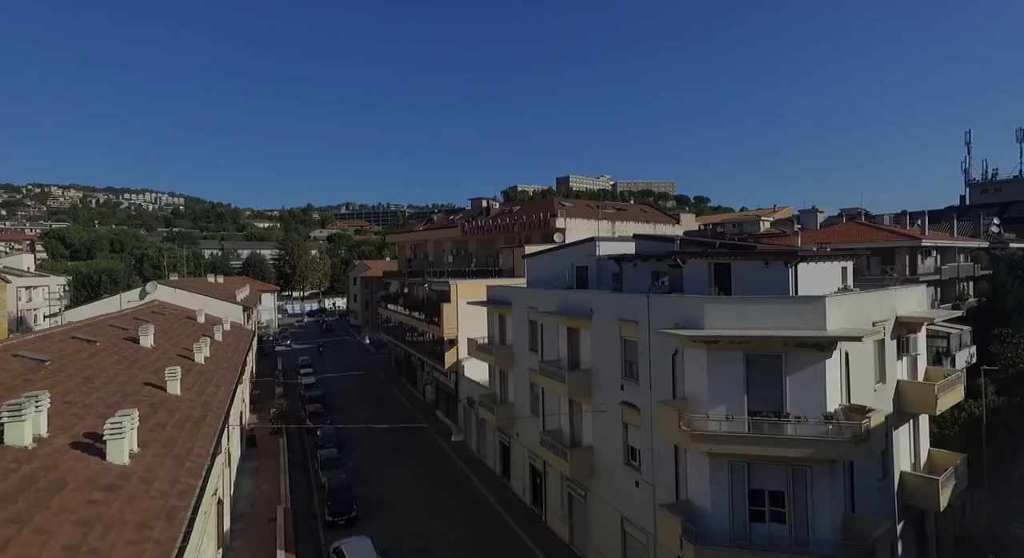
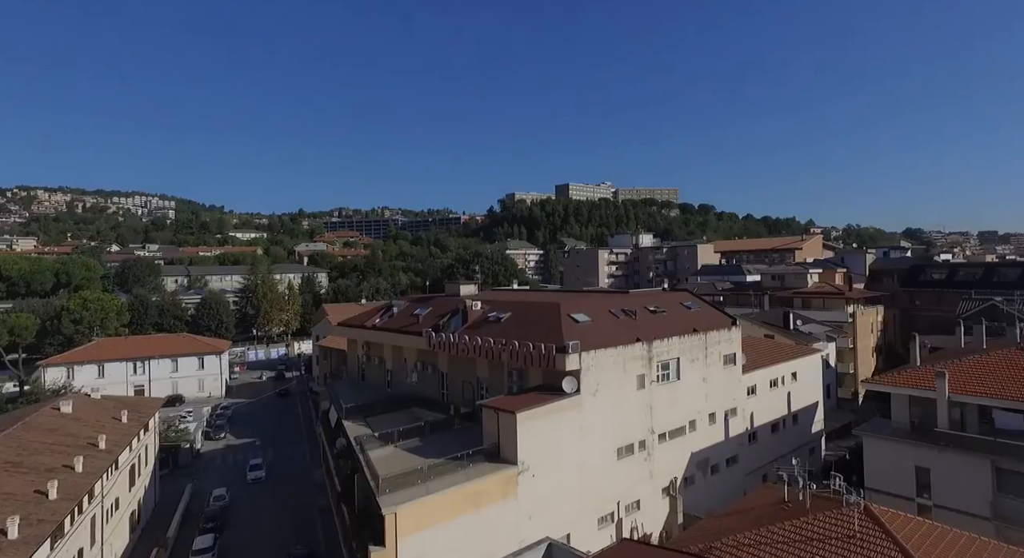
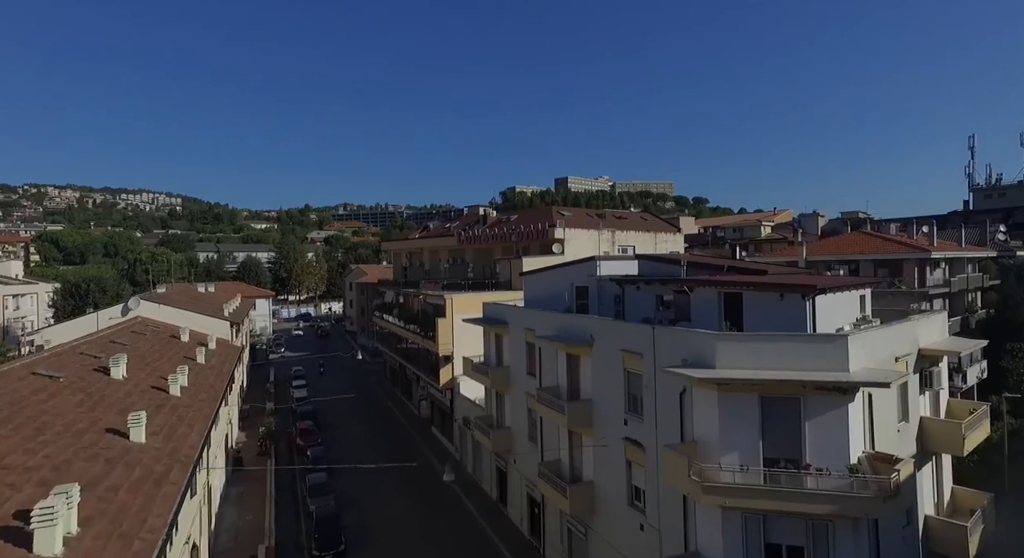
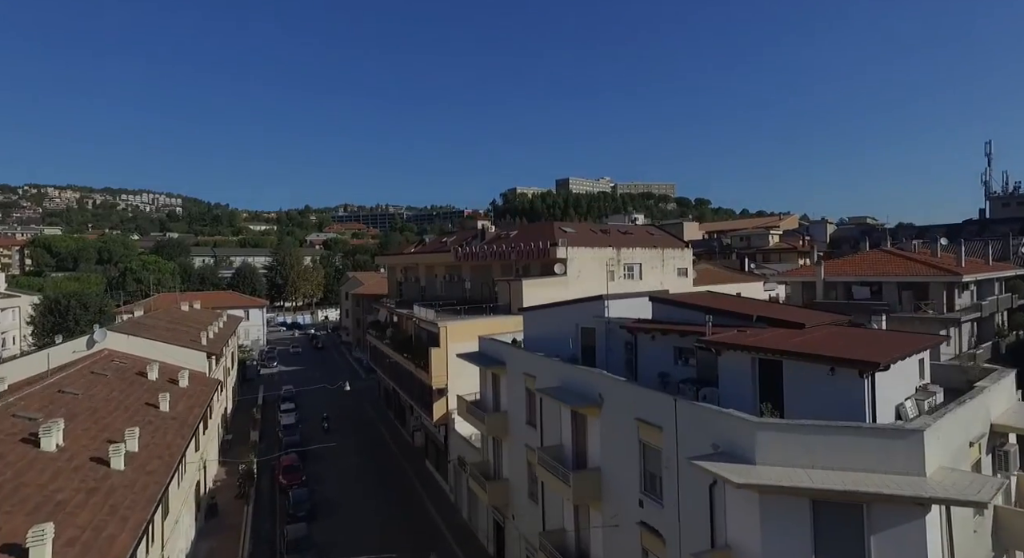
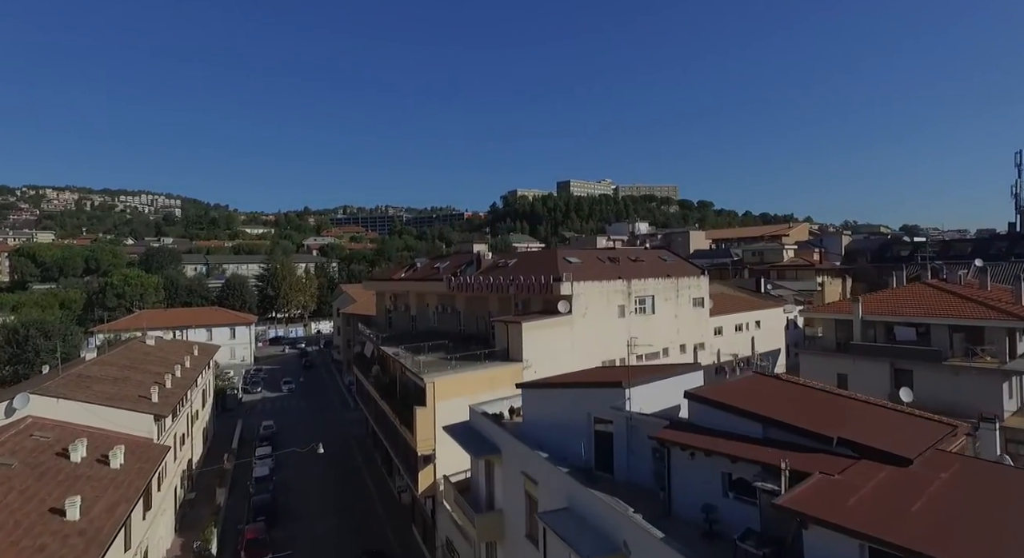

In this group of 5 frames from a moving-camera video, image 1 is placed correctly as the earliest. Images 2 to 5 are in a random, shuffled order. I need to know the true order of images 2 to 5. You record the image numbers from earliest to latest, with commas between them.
3, 4, 5, 2
